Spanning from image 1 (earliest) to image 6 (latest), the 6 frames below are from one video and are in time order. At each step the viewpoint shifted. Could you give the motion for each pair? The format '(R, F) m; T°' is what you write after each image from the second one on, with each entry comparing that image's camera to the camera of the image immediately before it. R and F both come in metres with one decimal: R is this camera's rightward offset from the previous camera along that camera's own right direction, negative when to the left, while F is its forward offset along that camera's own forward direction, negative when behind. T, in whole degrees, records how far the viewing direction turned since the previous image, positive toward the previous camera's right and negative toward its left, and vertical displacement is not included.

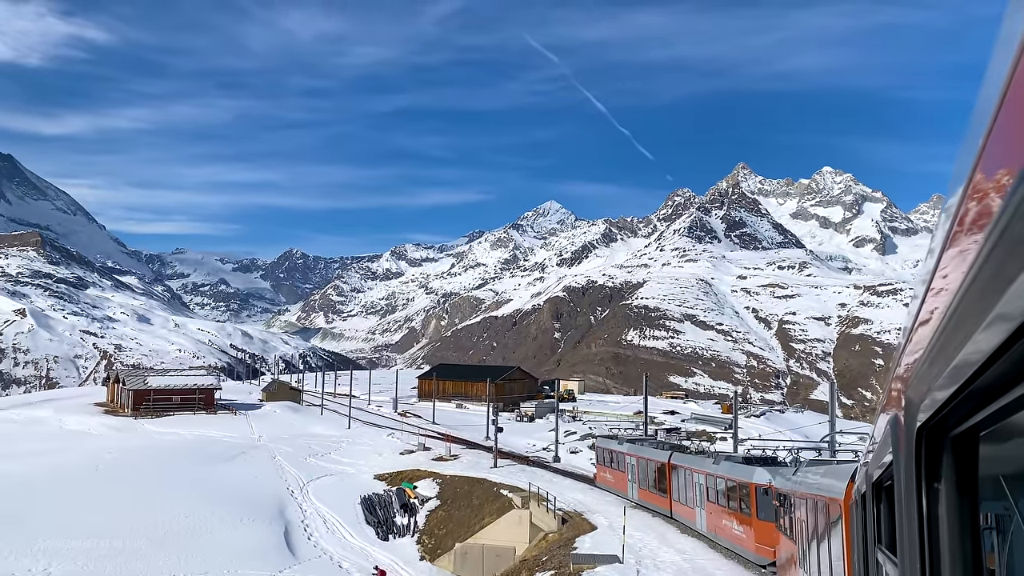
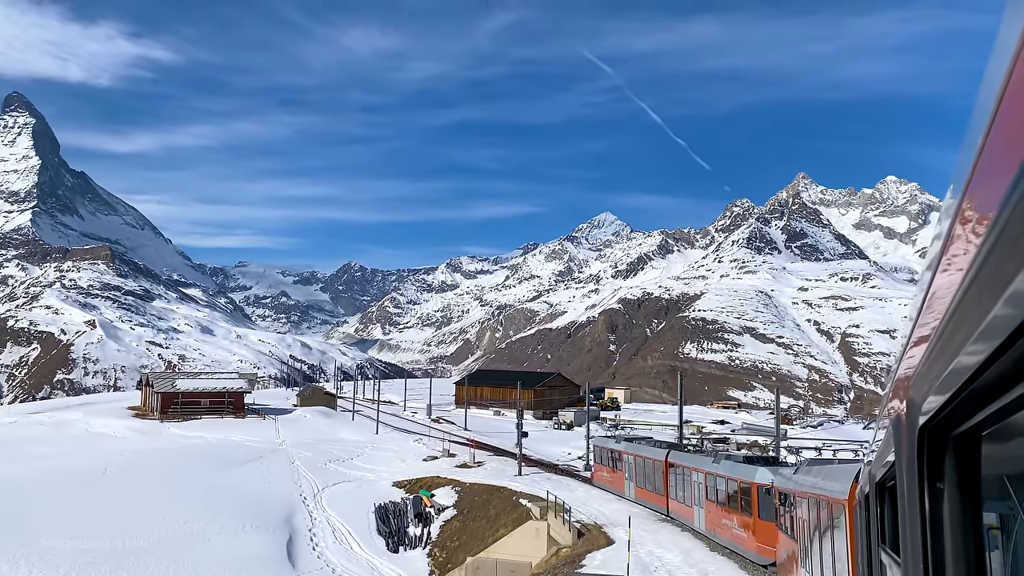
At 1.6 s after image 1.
(+0.8, +1.6) m; -4°
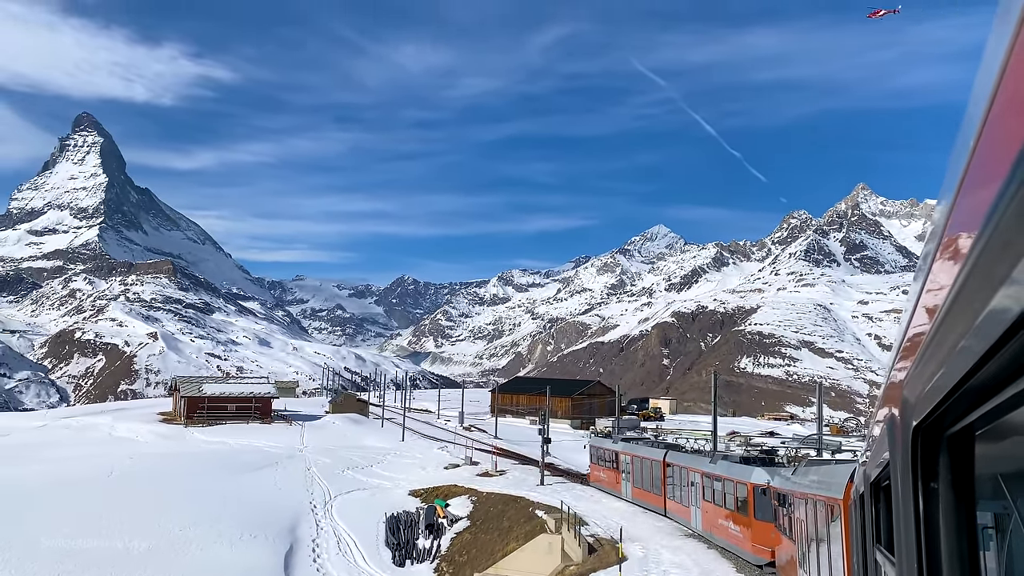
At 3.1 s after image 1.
(+0.7, +1.5) m; -4°
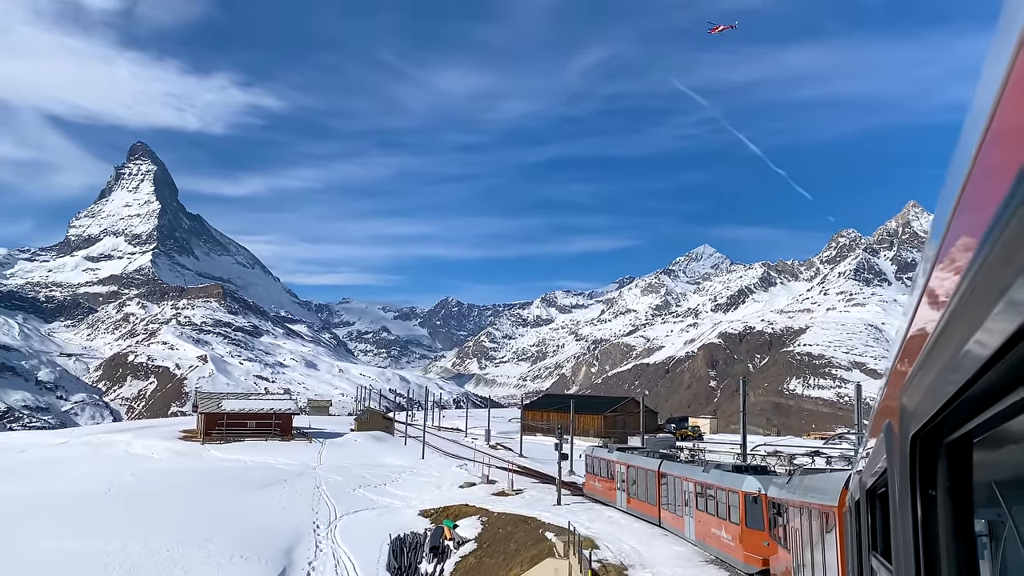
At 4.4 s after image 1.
(+0.7, +1.3) m; -3°
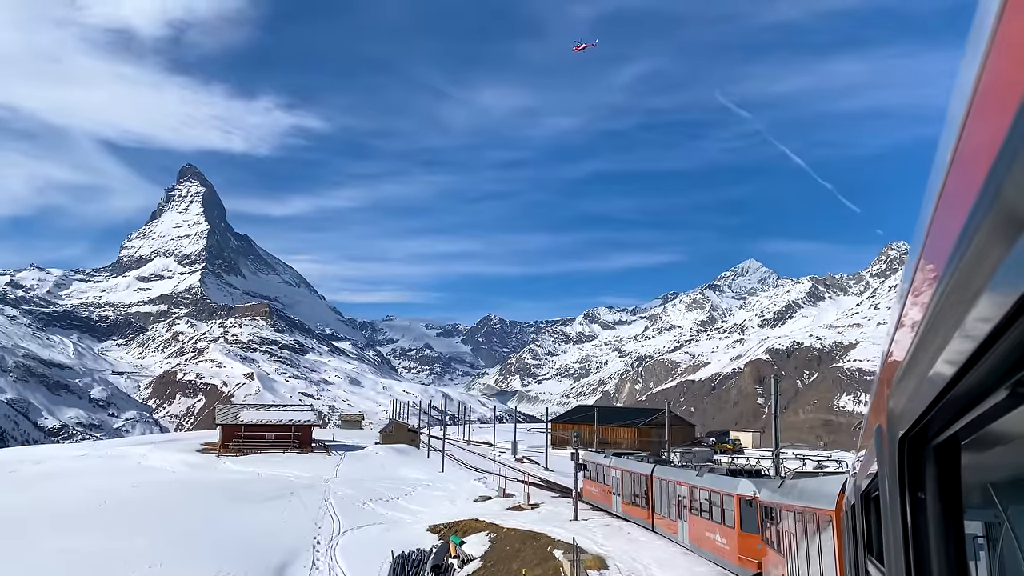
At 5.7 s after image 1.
(+0.7, +1.4) m; -3°
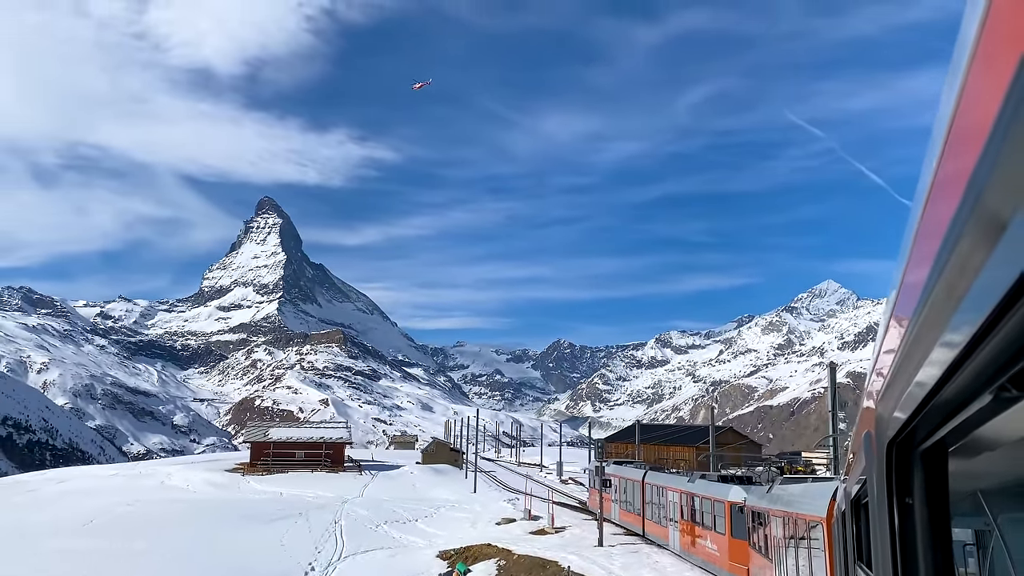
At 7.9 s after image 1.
(+1.1, +2.2) m; -5°
